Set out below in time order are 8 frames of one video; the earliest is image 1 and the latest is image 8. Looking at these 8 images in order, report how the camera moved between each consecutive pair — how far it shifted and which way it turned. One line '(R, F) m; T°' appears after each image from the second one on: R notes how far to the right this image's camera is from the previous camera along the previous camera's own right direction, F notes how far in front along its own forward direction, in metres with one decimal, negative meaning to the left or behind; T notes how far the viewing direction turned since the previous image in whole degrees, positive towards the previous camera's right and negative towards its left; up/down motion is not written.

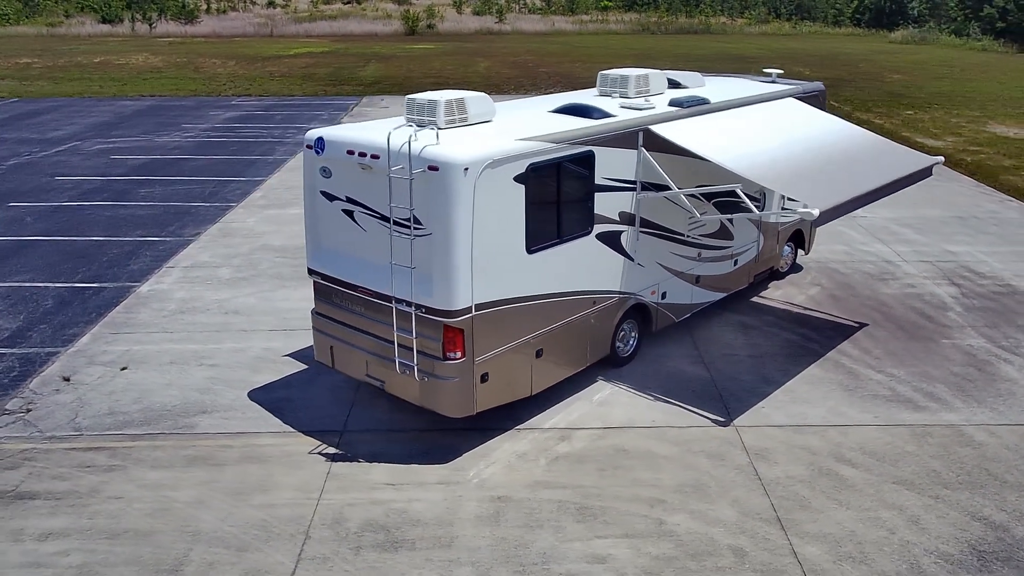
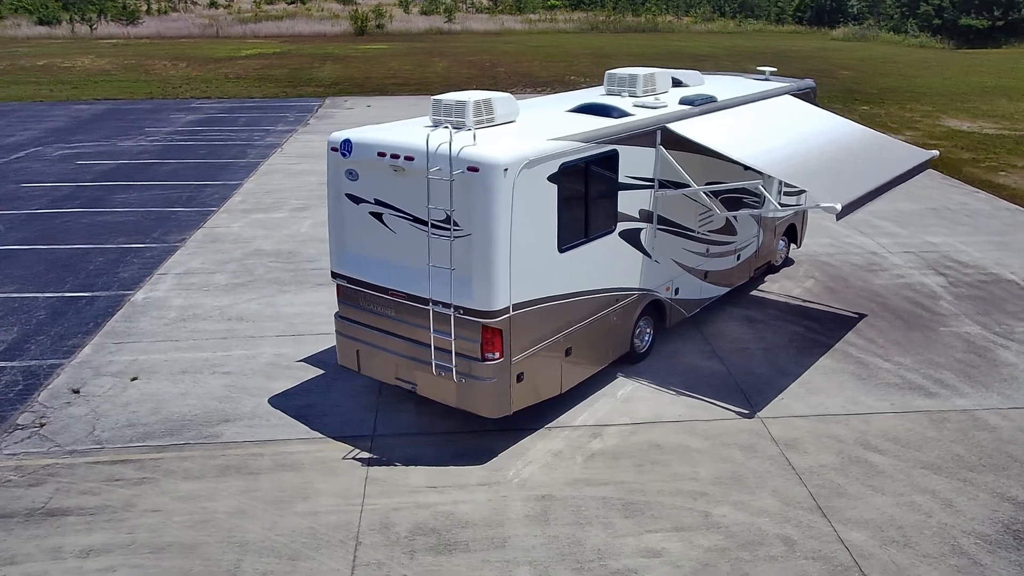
(-0.7, 0.0) m; +4°
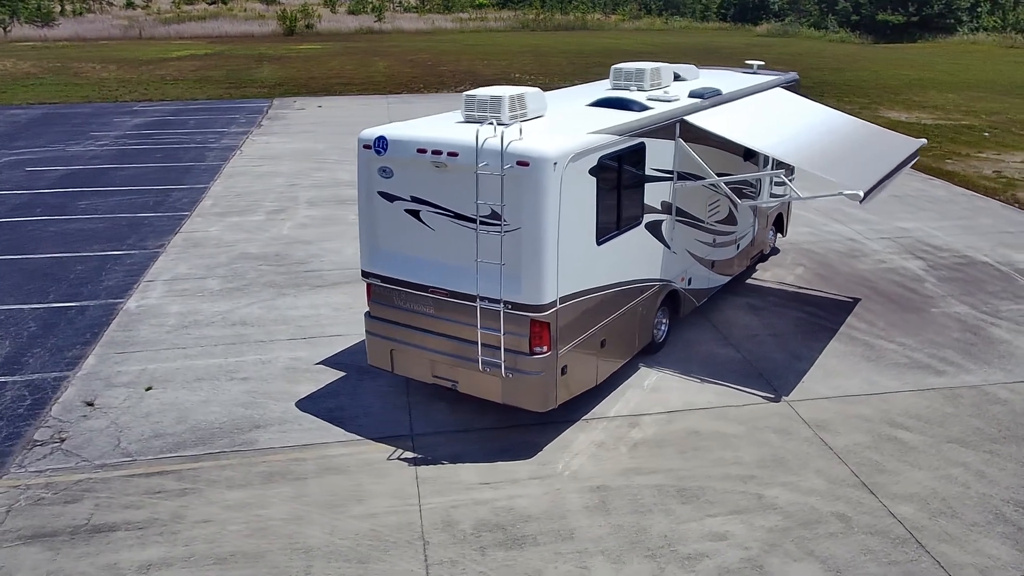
(-0.9, 0.0) m; +5°
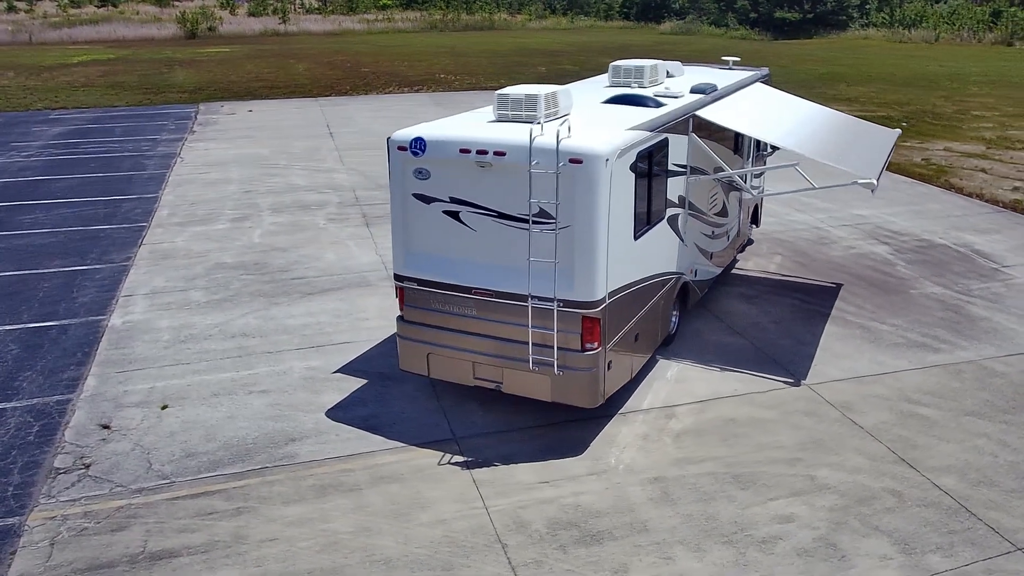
(-1.1, +0.1) m; +6°
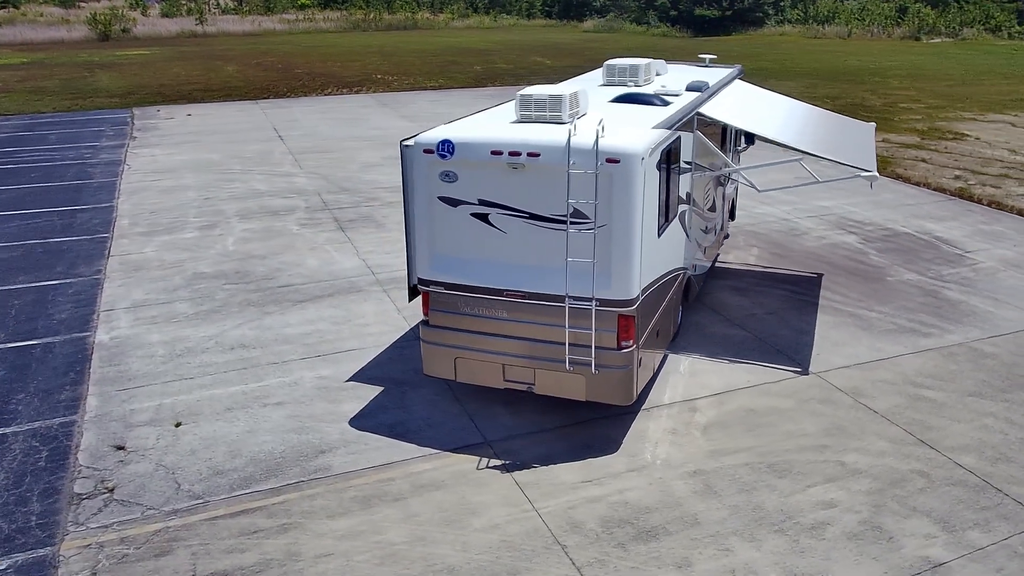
(-0.8, +0.1) m; +5°
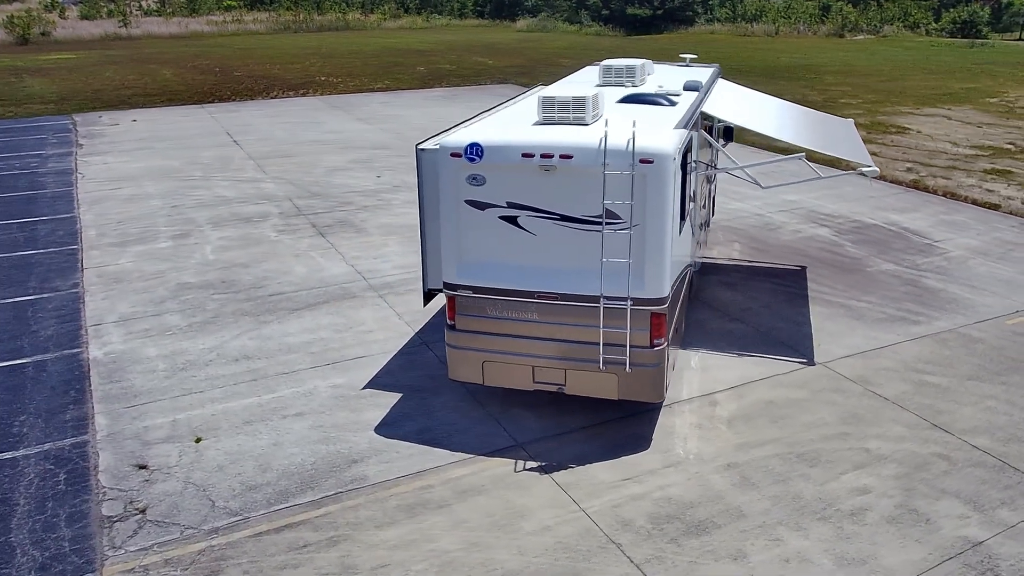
(-0.8, 0.0) m; +5°
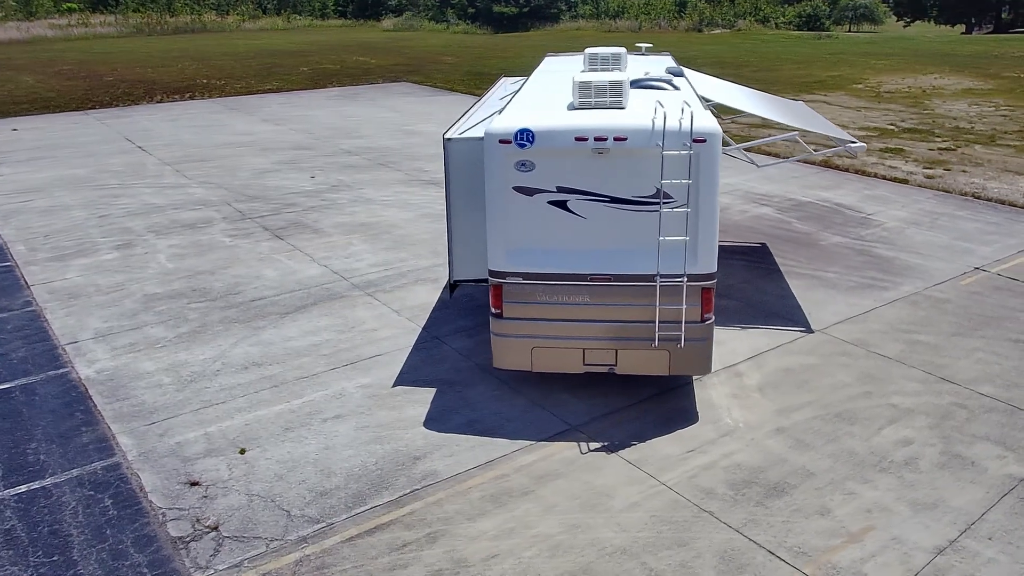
(-1.5, +0.1) m; +9°
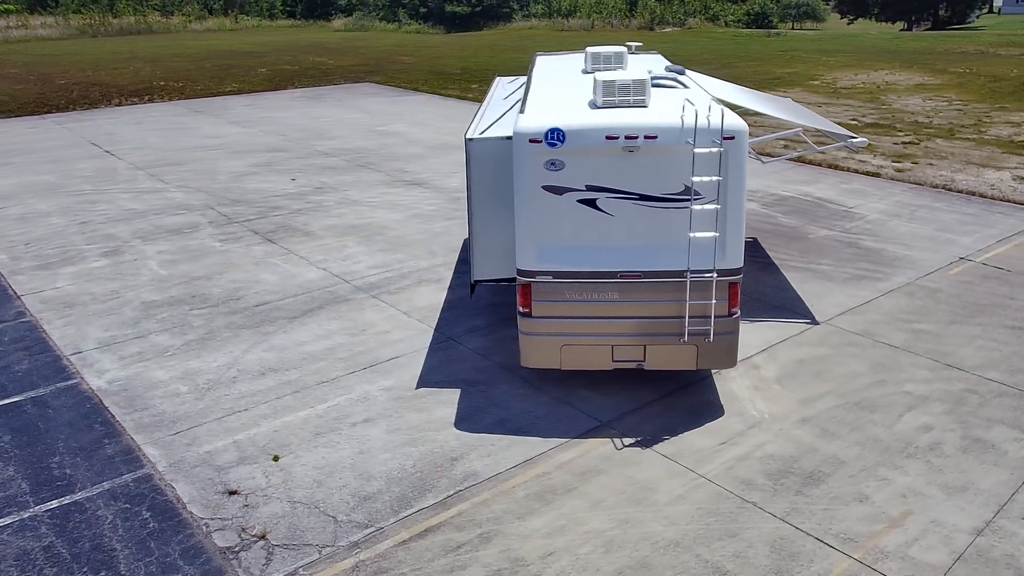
(-0.6, 0.0) m; +3°
